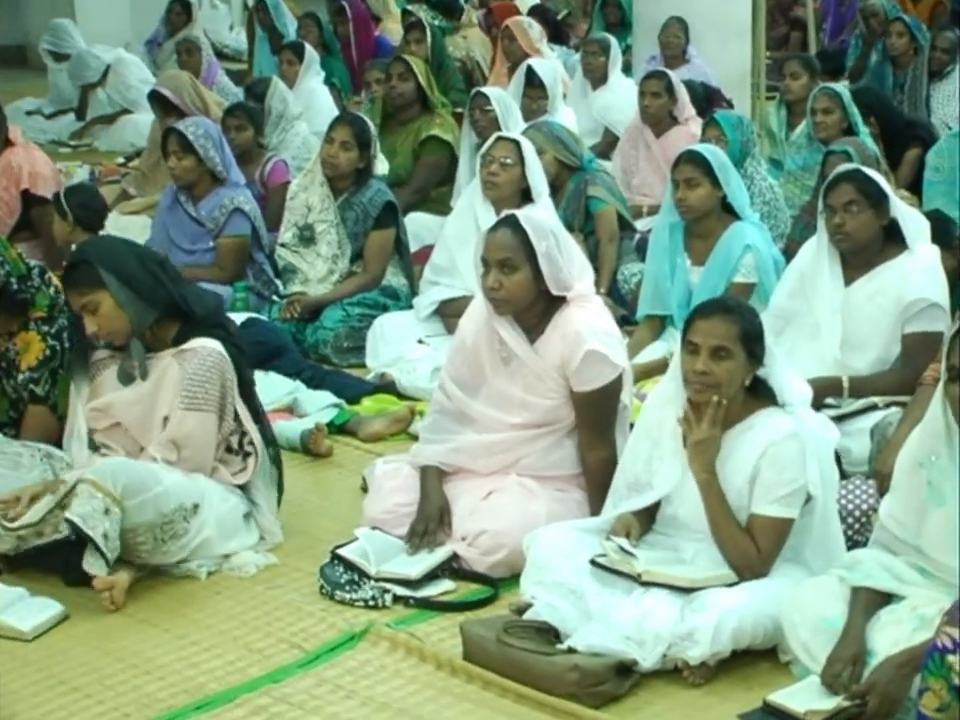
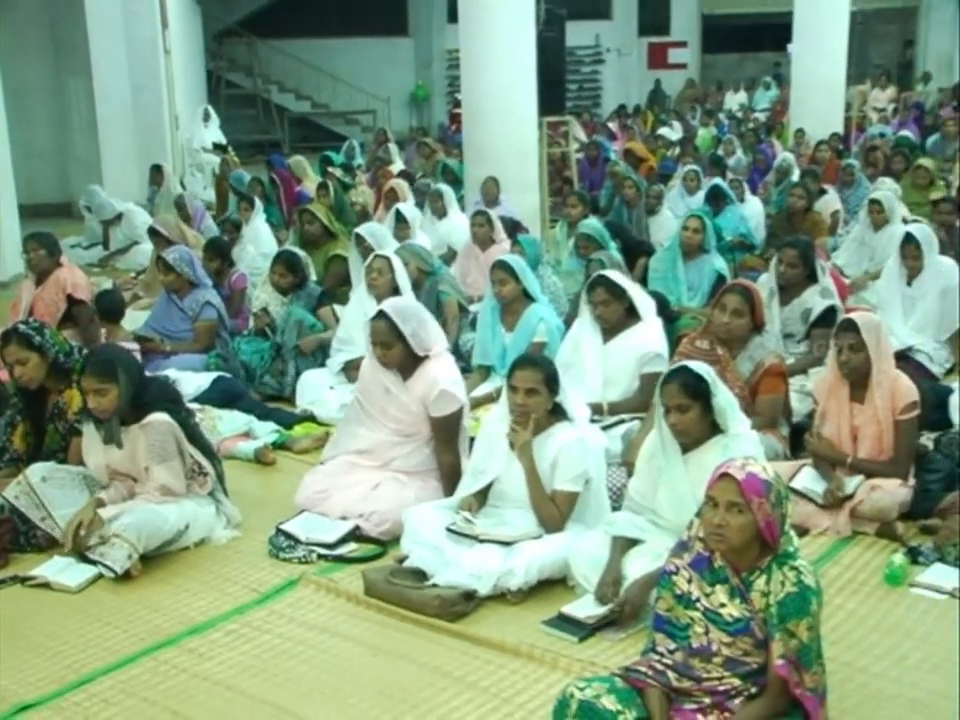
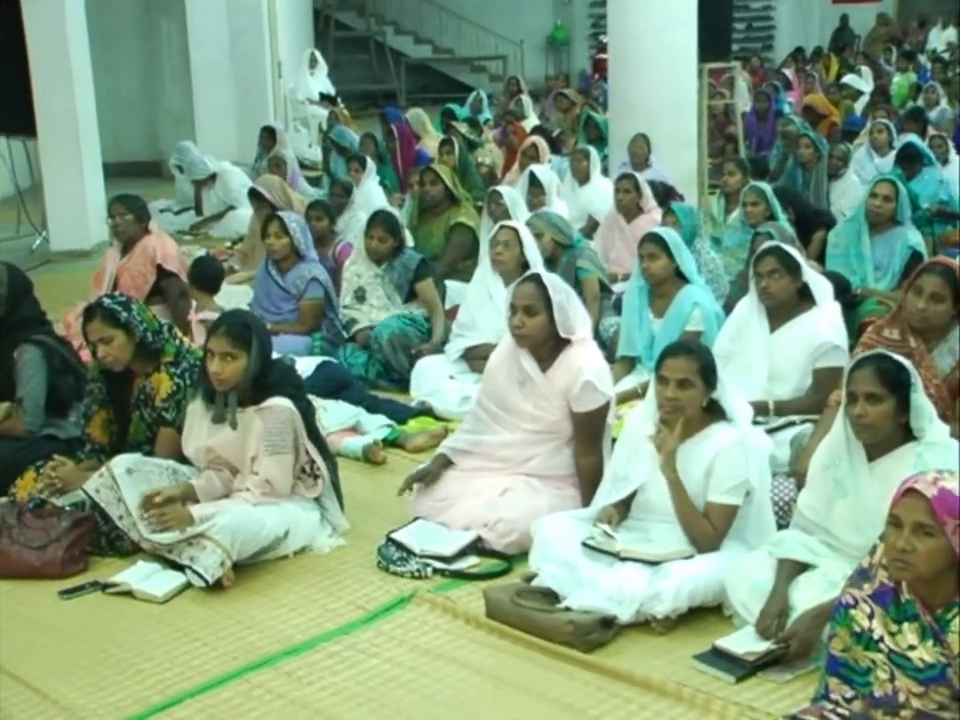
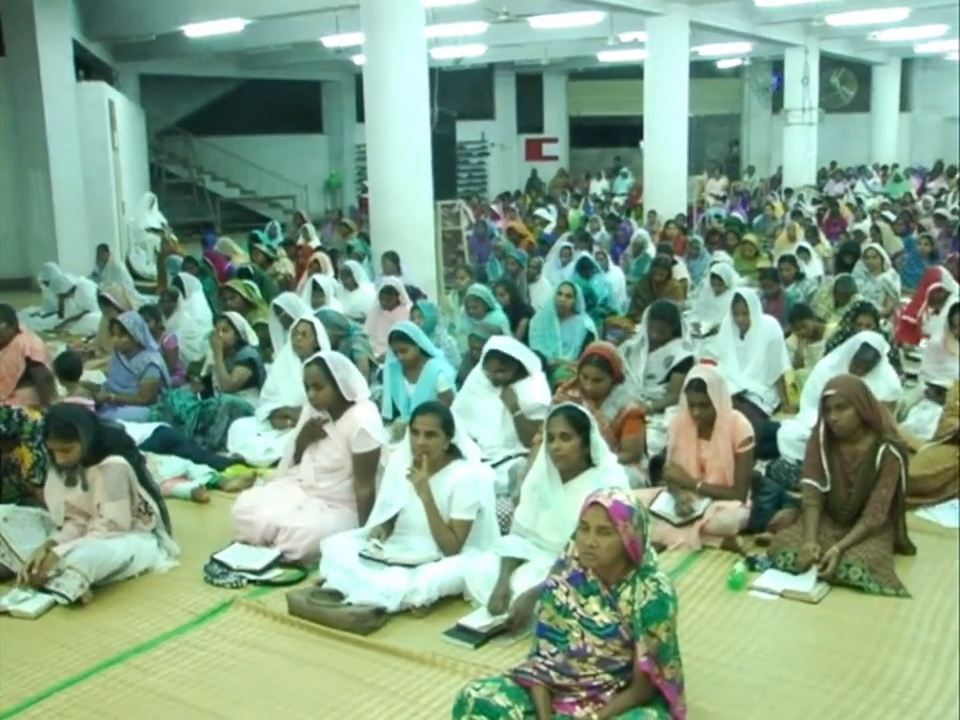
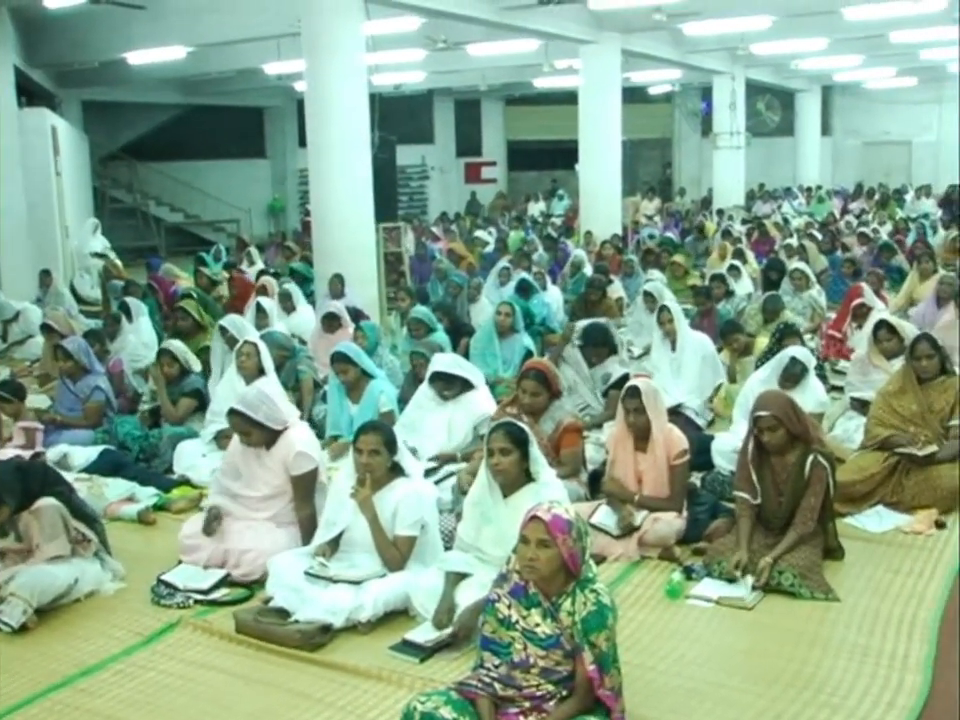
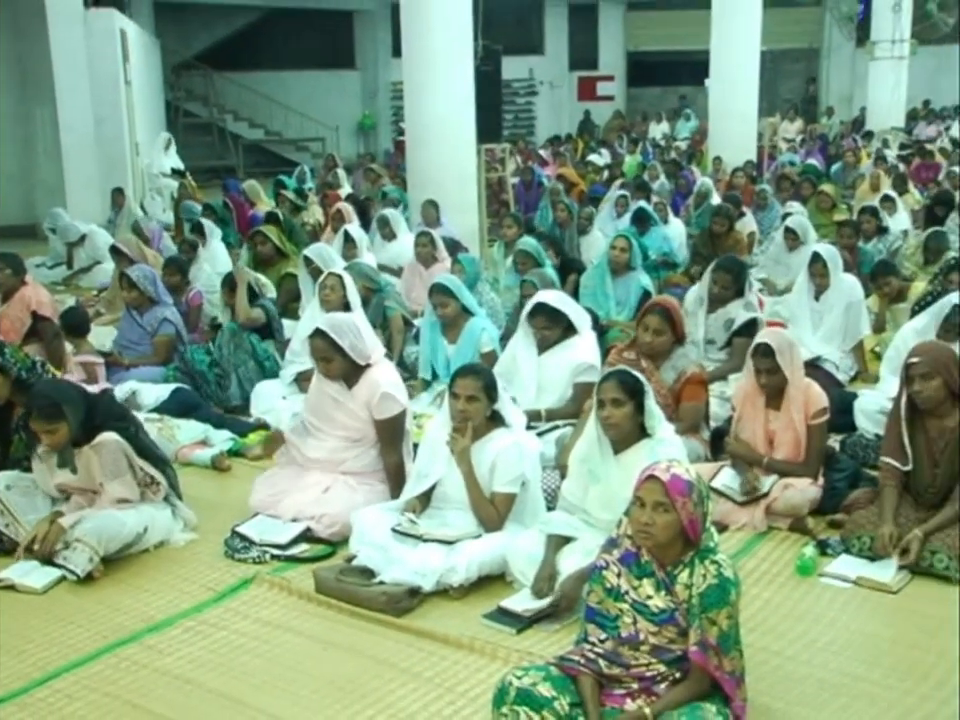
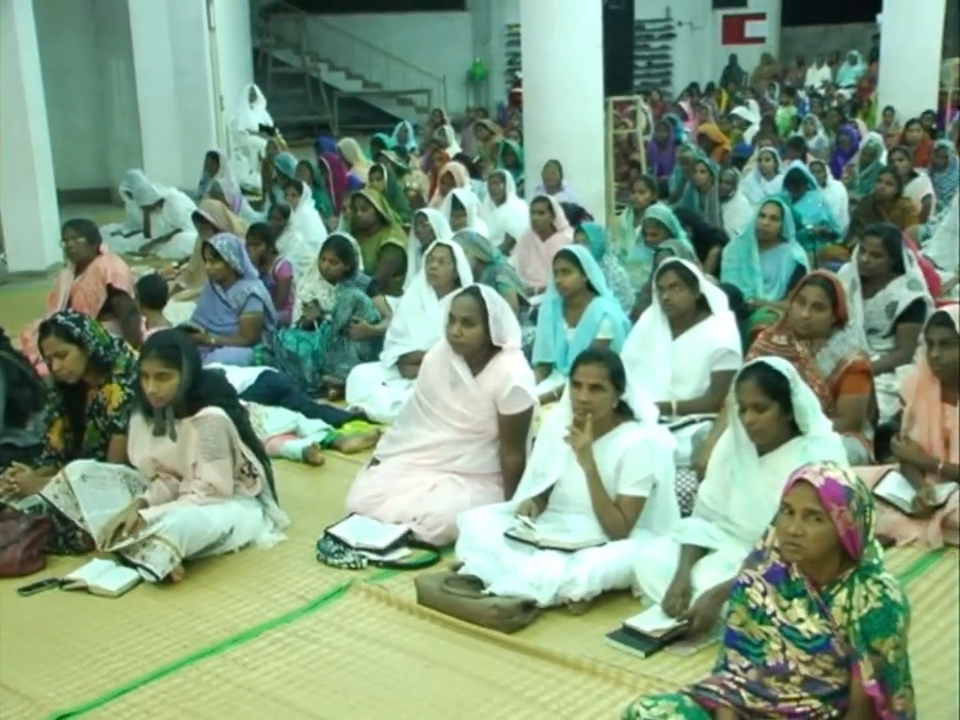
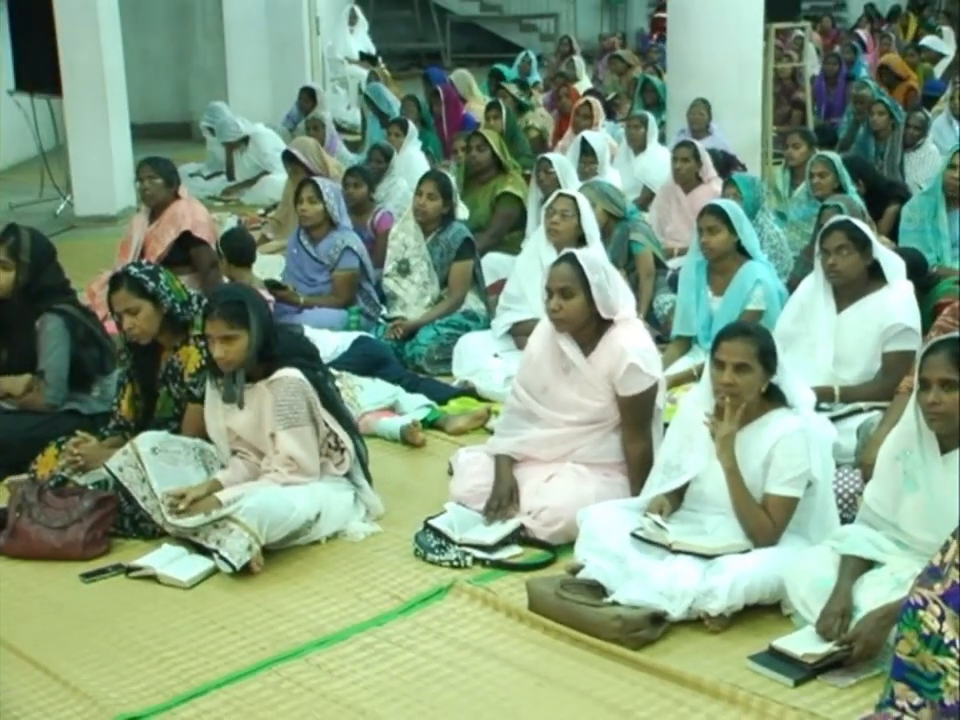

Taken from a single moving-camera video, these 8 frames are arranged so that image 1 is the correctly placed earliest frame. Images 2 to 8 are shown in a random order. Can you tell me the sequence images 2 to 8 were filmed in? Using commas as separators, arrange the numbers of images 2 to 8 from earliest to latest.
8, 3, 7, 2, 6, 4, 5
